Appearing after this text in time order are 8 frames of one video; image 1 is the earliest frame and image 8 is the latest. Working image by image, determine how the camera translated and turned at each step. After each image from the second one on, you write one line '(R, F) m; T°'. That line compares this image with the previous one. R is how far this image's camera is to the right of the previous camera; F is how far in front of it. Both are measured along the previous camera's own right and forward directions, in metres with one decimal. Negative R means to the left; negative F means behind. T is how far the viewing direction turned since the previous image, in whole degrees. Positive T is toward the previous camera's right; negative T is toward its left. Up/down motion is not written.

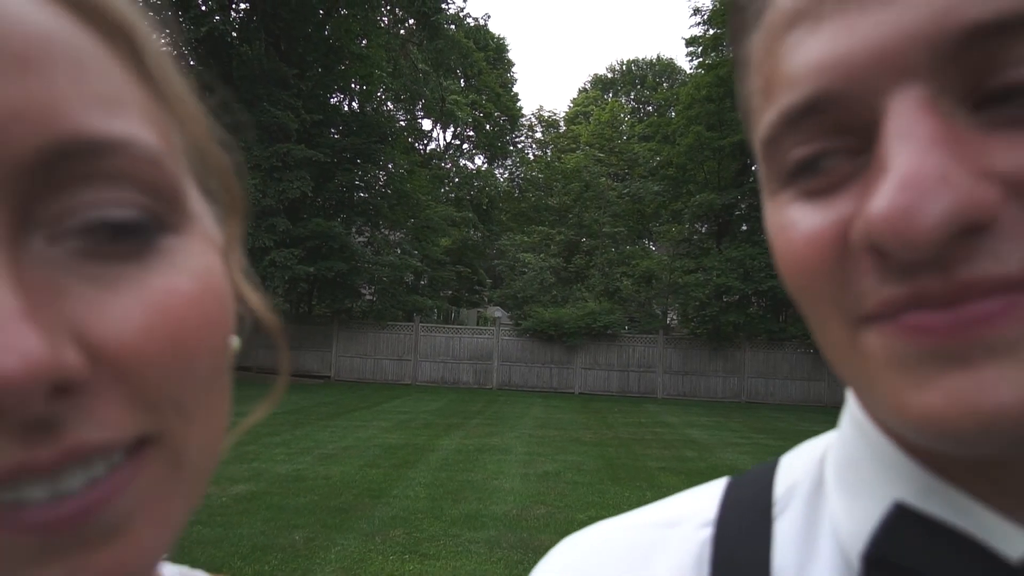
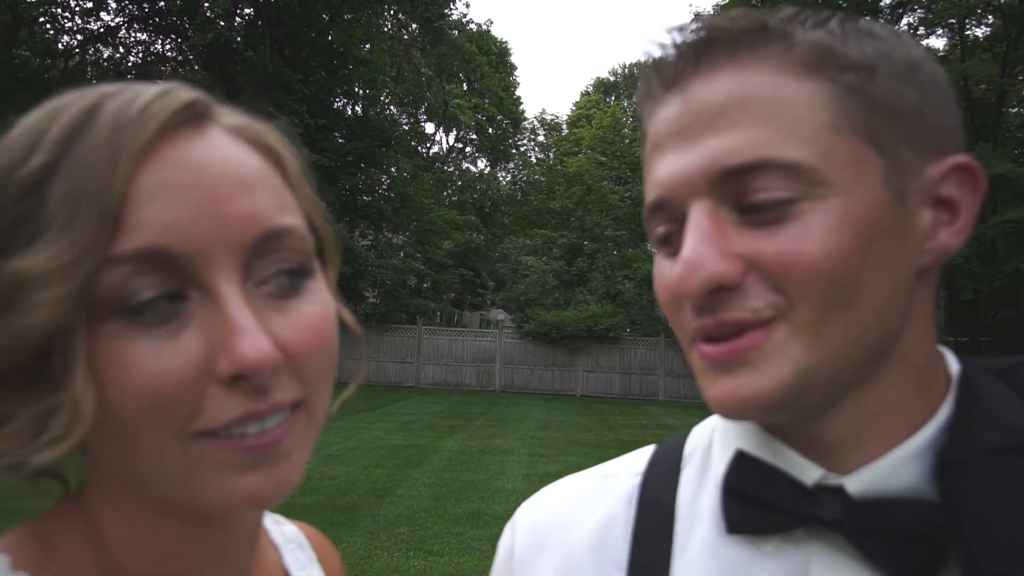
(0.0, -0.2) m; 0°
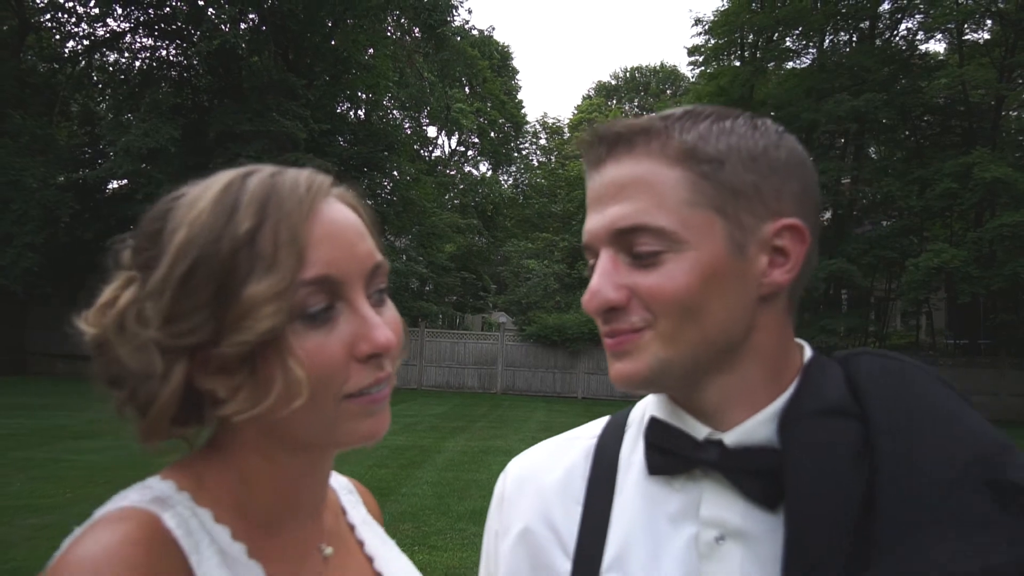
(0.0, -0.2) m; 0°
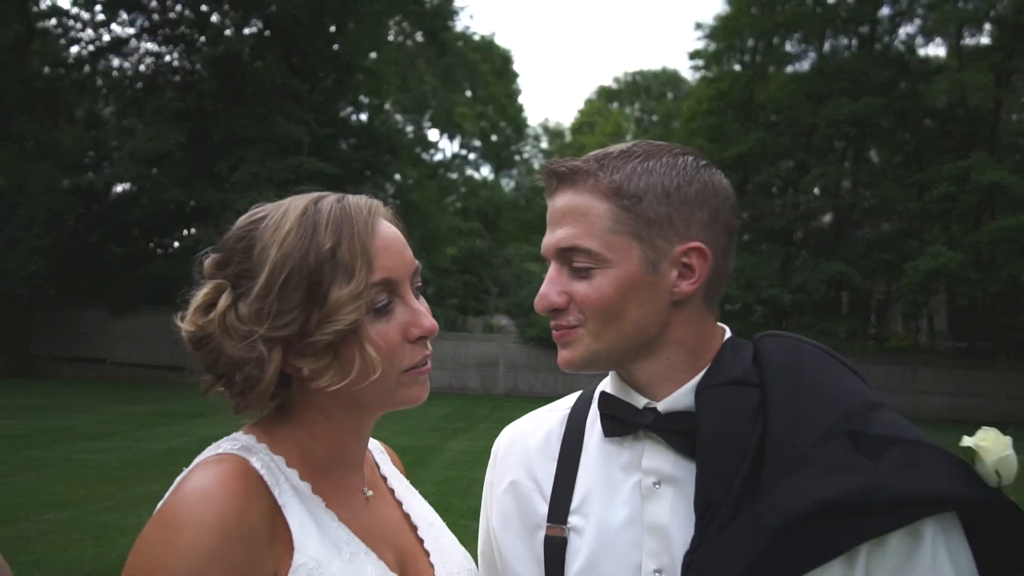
(0.0, -0.2) m; 0°
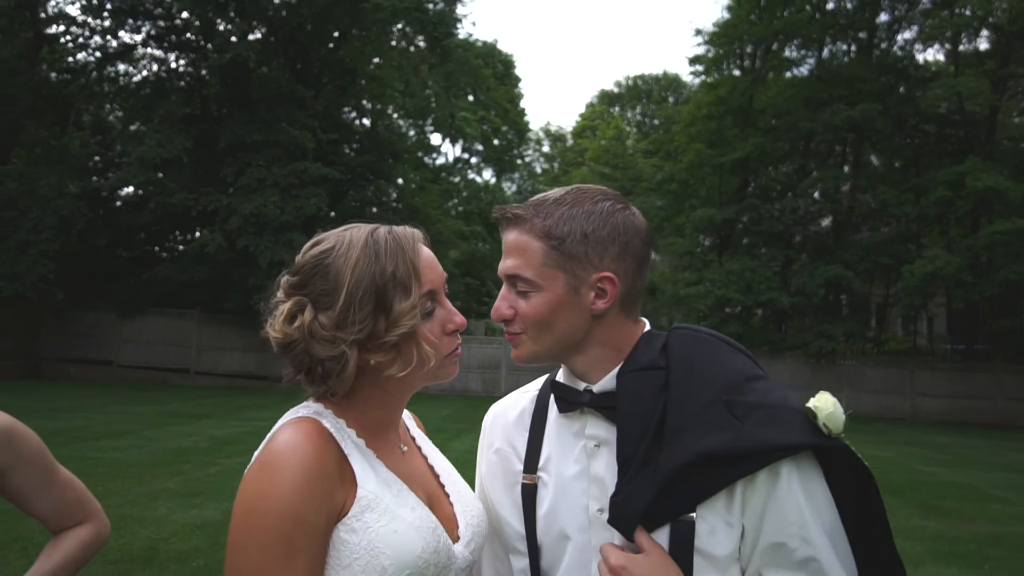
(0.0, -0.3) m; 0°
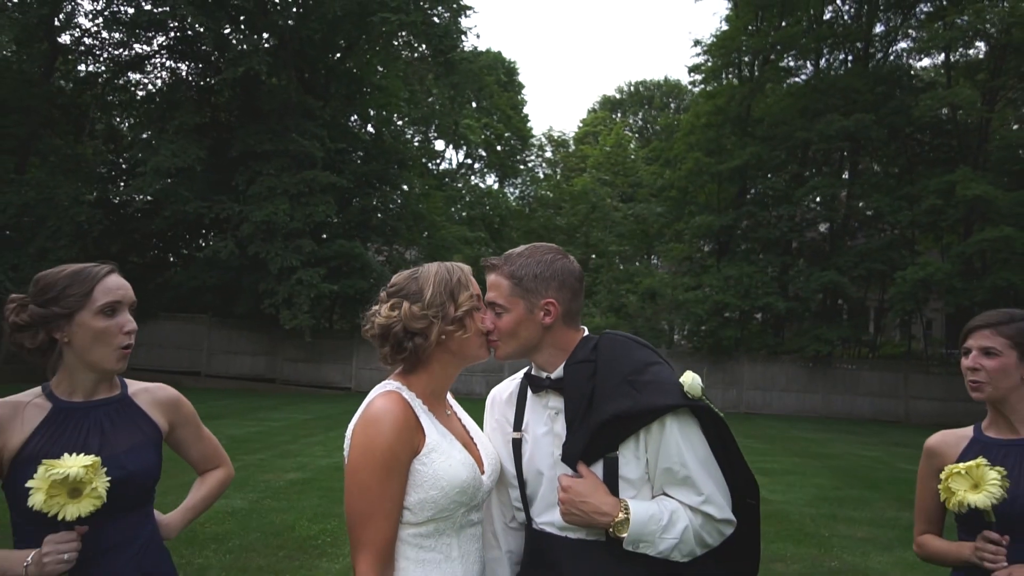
(0.0, -0.6) m; 0°
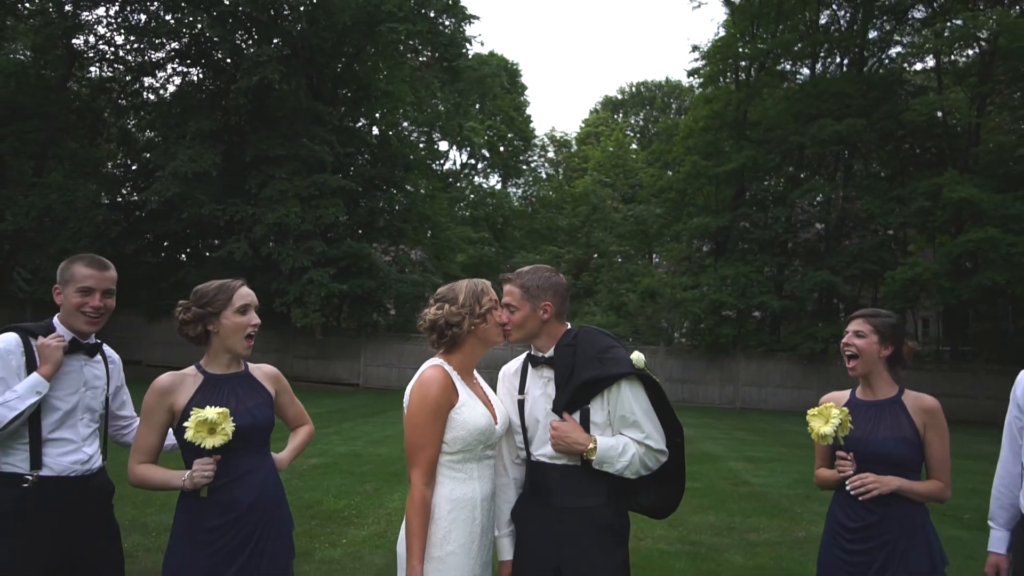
(0.0, -0.7) m; 0°
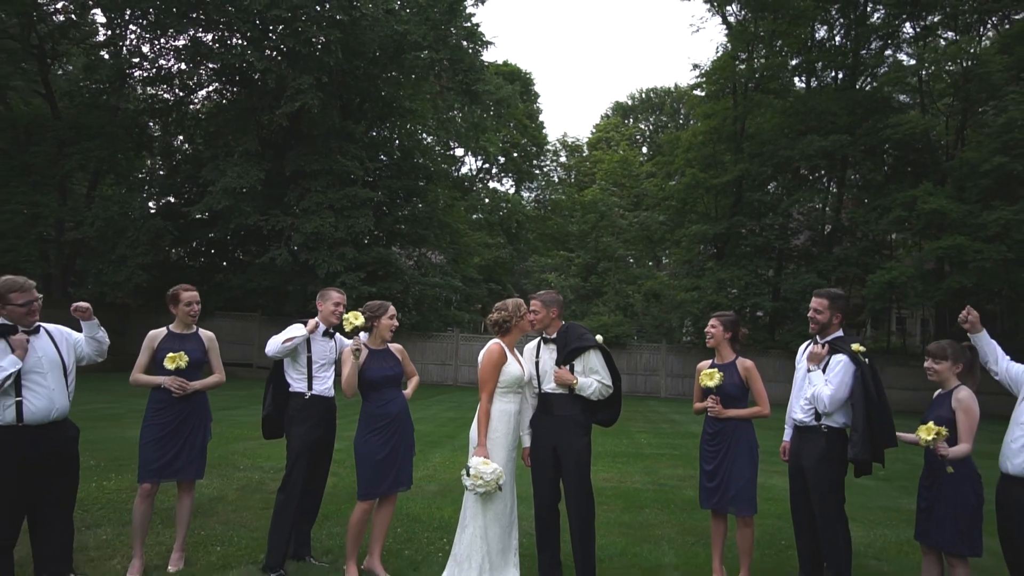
(0.0, -2.1) m; -1°
